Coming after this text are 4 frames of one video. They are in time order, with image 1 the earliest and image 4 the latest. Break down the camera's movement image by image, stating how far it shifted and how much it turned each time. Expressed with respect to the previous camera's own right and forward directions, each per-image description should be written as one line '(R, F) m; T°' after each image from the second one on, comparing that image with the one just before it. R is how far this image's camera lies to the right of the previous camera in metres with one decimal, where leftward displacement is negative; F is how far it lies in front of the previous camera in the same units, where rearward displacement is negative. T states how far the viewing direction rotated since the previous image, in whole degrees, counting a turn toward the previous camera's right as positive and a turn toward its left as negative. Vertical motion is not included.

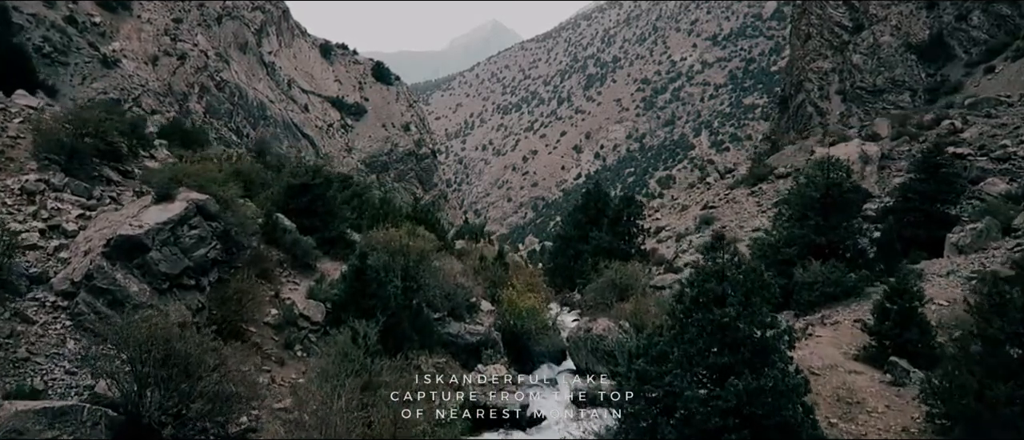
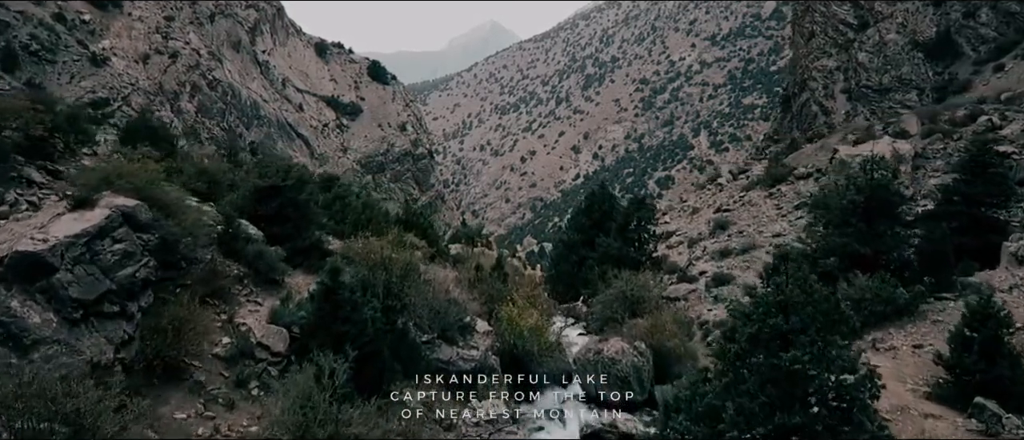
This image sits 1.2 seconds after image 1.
(0.0, +2.4) m; 0°
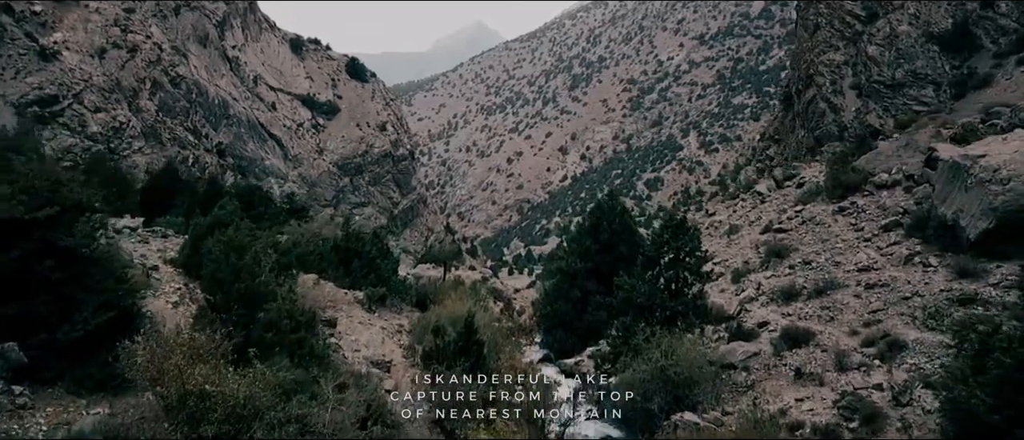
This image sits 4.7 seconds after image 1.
(+0.2, +8.0) m; +1°
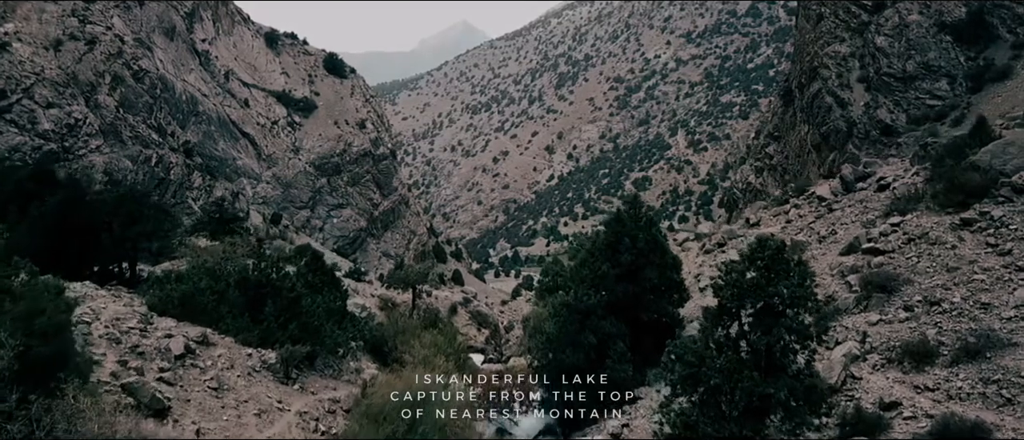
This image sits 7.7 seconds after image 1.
(-0.1, +6.7) m; +1°
